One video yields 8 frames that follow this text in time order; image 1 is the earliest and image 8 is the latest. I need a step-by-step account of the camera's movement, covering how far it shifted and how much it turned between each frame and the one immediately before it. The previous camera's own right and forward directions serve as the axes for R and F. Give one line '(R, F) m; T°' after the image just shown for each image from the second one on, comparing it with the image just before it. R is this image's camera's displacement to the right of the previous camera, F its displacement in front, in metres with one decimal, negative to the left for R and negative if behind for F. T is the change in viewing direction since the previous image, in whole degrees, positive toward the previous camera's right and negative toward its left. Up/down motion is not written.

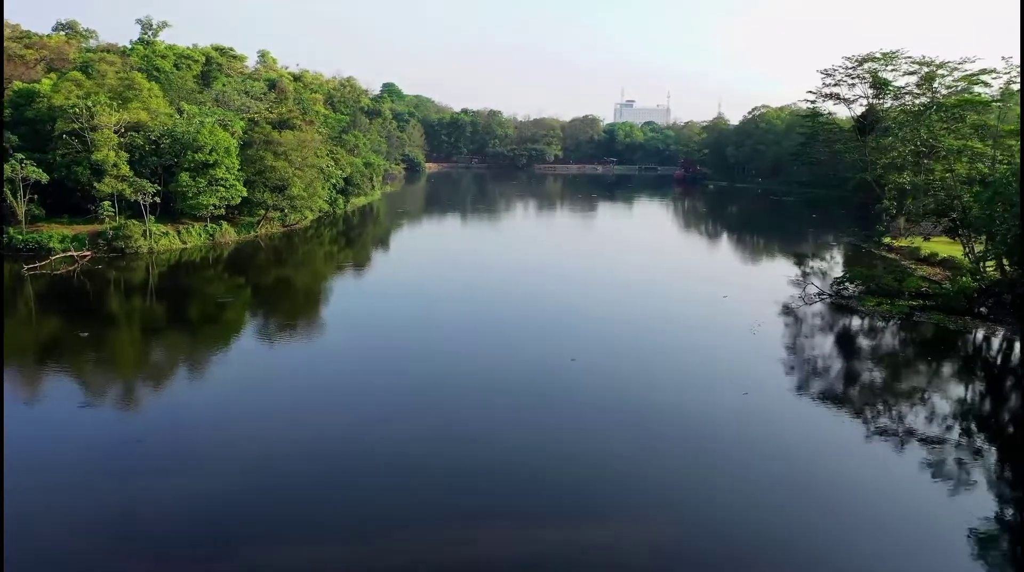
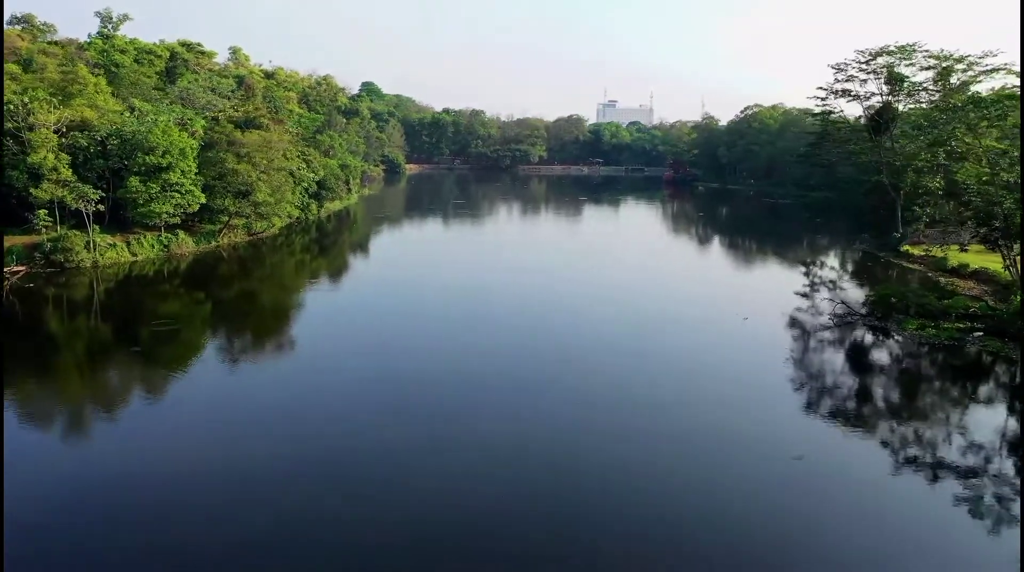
(-0.1, +1.4) m; +1°
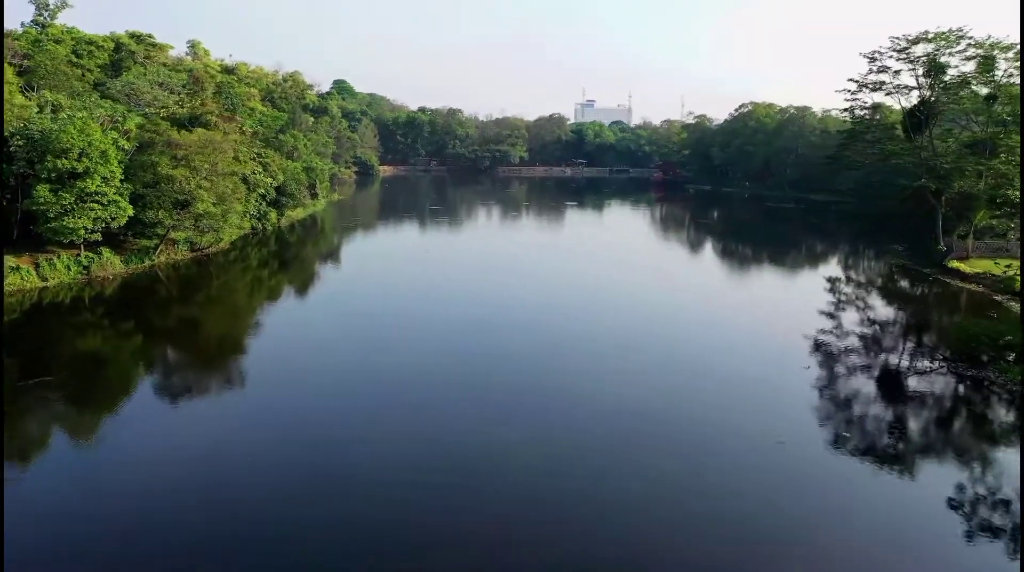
(-0.2, +2.2) m; +2°
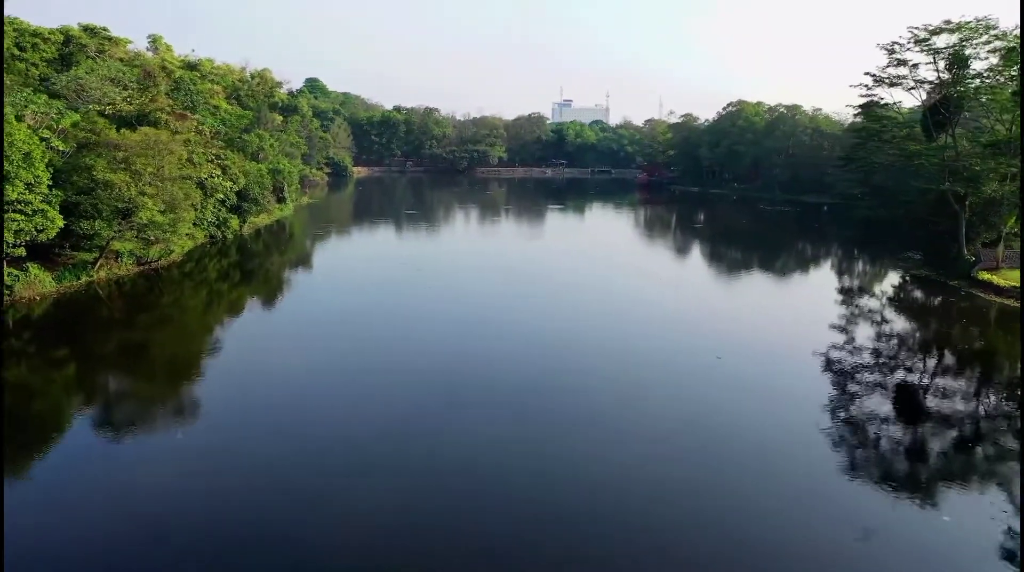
(-0.2, +1.4) m; +2°
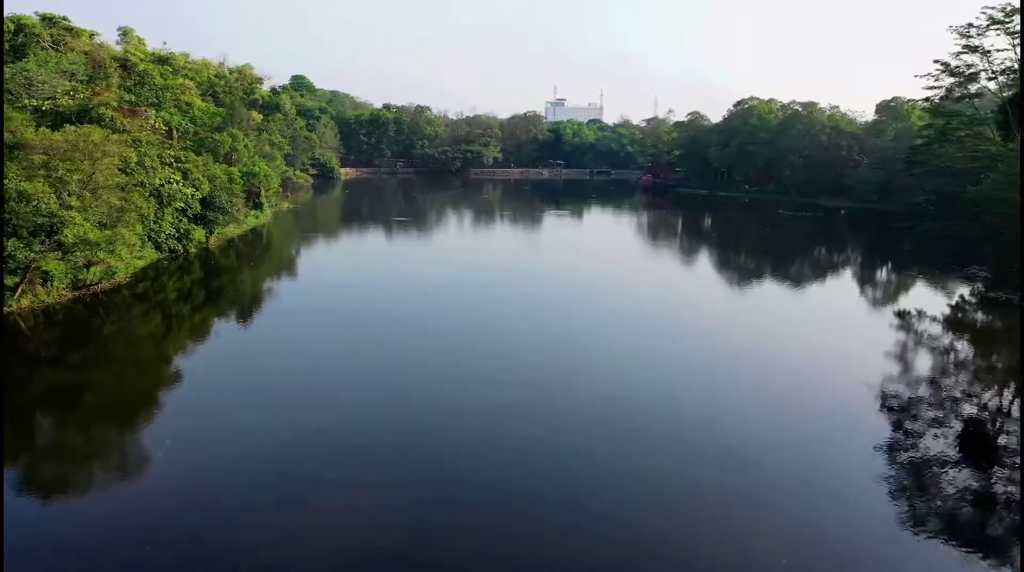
(-0.2, +2.0) m; +1°
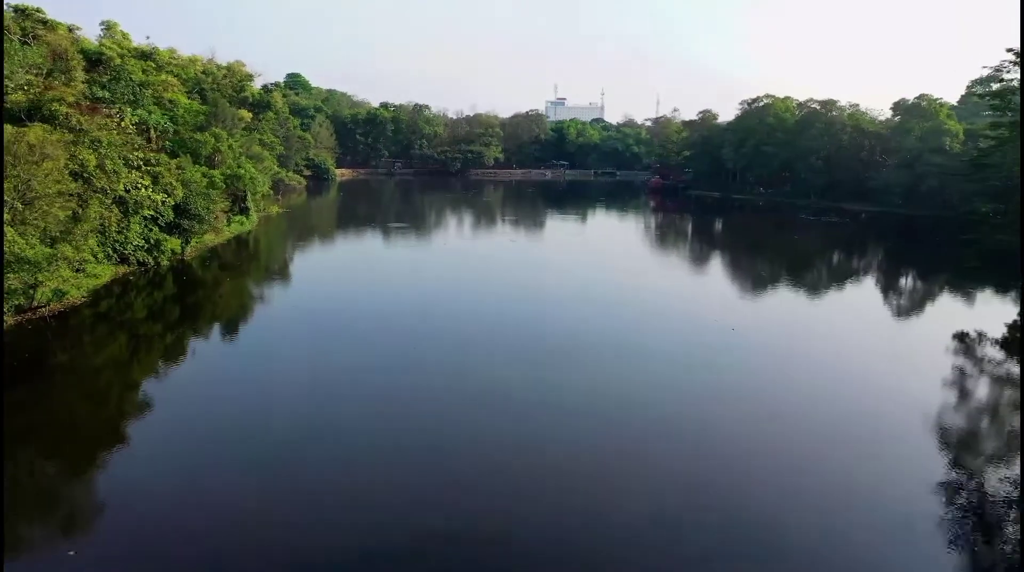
(-0.1, +1.4) m; 0°
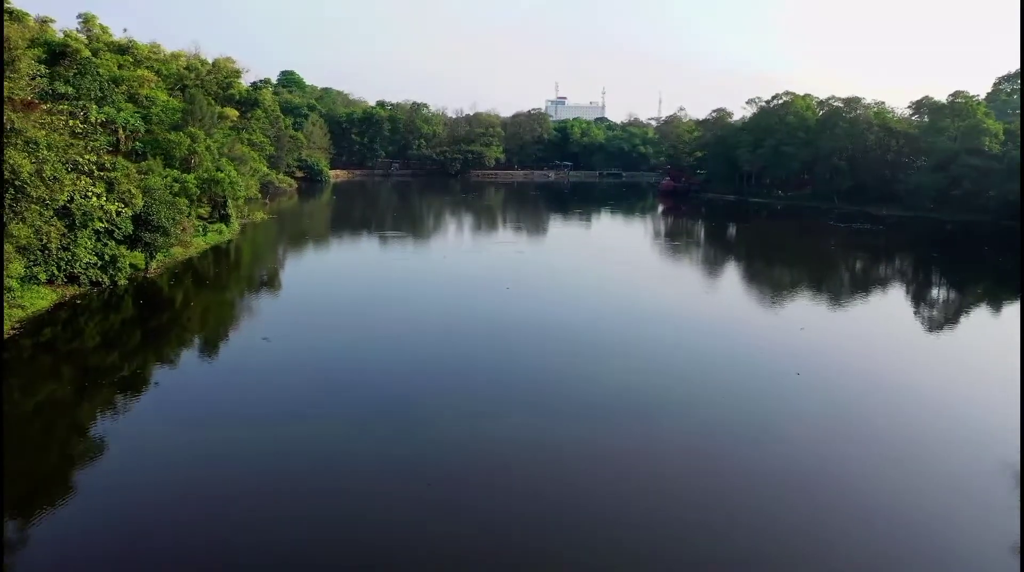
(-0.2, +1.6) m; 0°
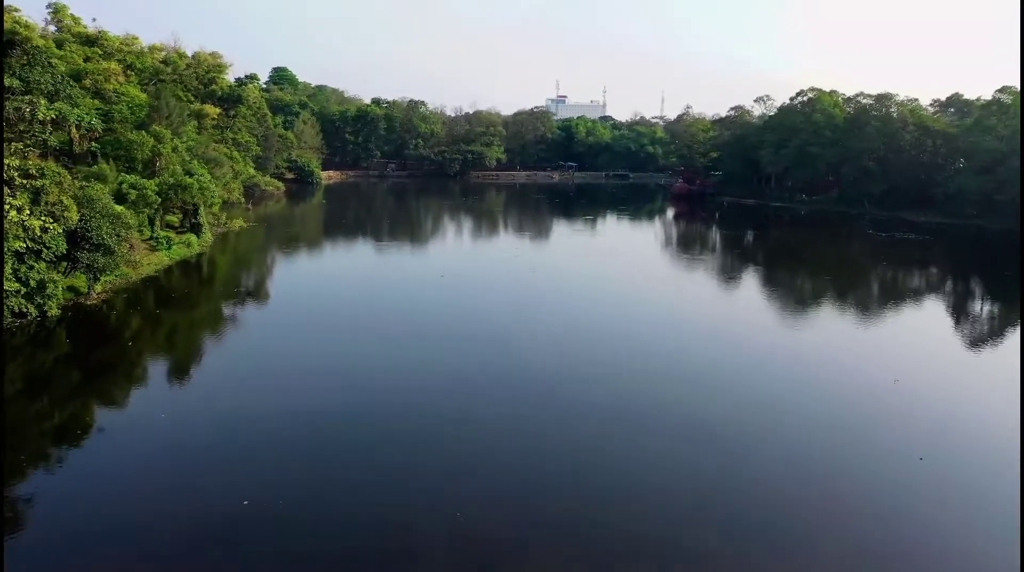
(-0.1, +1.9) m; 0°
